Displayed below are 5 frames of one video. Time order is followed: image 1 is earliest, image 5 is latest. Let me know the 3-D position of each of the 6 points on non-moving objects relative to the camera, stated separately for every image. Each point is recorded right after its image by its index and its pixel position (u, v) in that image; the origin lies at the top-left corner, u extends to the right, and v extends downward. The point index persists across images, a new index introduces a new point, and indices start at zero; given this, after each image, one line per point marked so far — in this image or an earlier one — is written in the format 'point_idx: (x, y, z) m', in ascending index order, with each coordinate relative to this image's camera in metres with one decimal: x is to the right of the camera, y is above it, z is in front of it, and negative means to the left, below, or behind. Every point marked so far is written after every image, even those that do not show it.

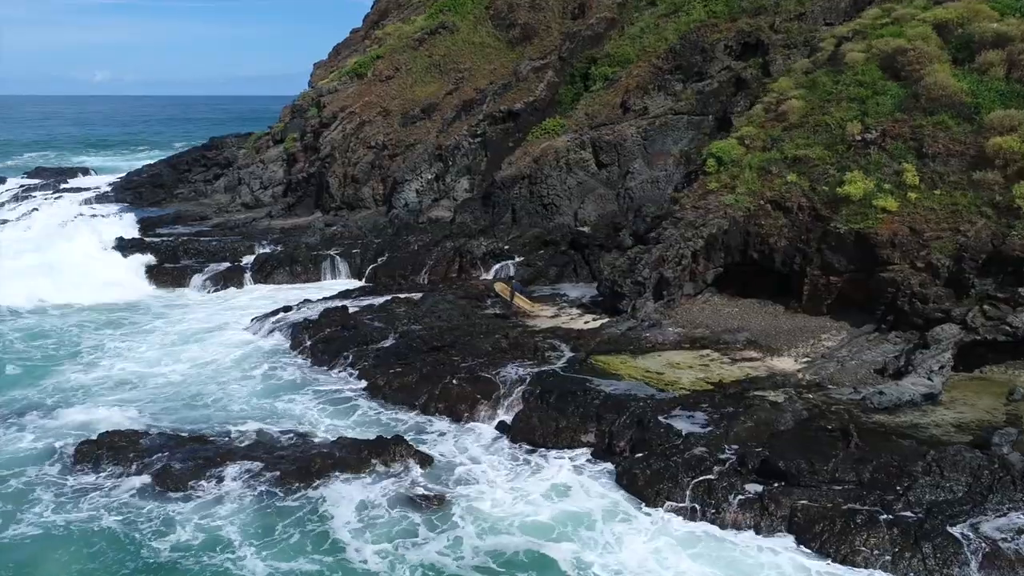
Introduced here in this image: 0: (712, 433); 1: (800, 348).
0: (+3.6, -2.6, +13.7) m
1: (+6.8, -1.4, +18.2) m
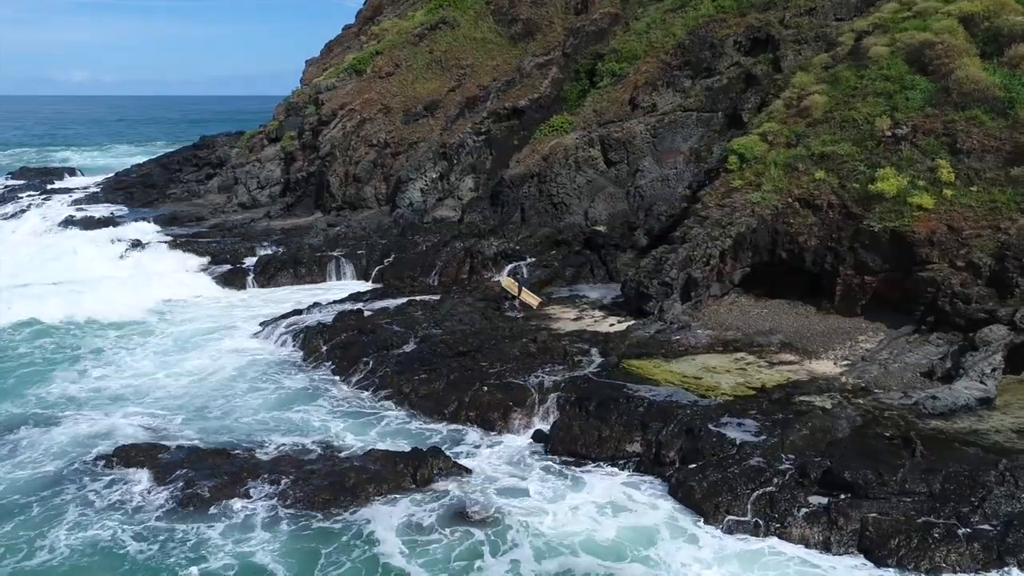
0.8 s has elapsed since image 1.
0: (+4.3, -2.6, +13.1) m
1: (+7.5, -1.4, +17.6) m
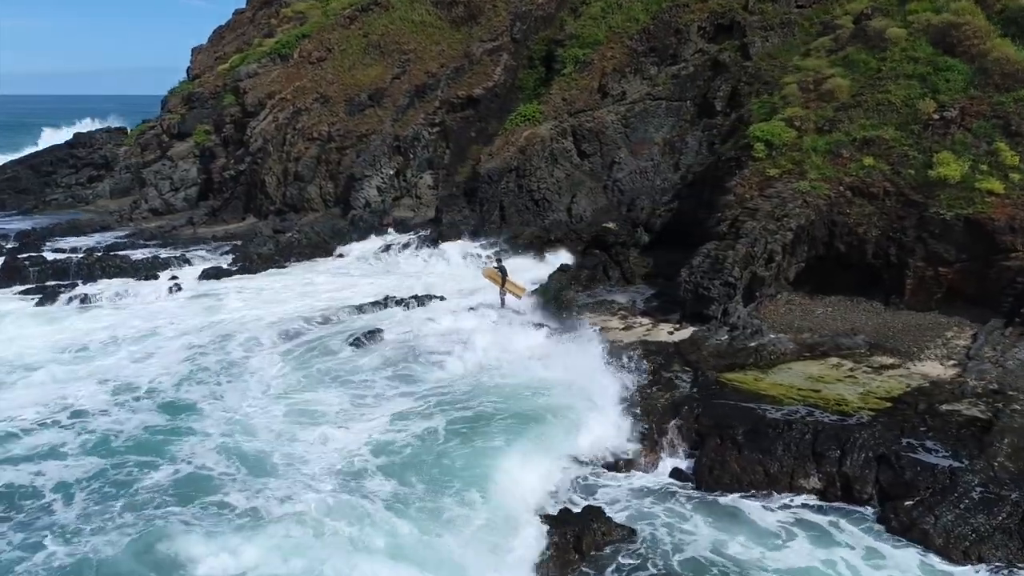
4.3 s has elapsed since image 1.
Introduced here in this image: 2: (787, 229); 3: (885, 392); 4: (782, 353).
0: (+6.7, -2.6, +11.2) m
1: (+9.0, -1.3, +16.2) m
2: (+6.7, +1.4, +18.7) m
3: (+7.1, -2.0, +14.5) m
4: (+5.7, -1.4, +16.4) m
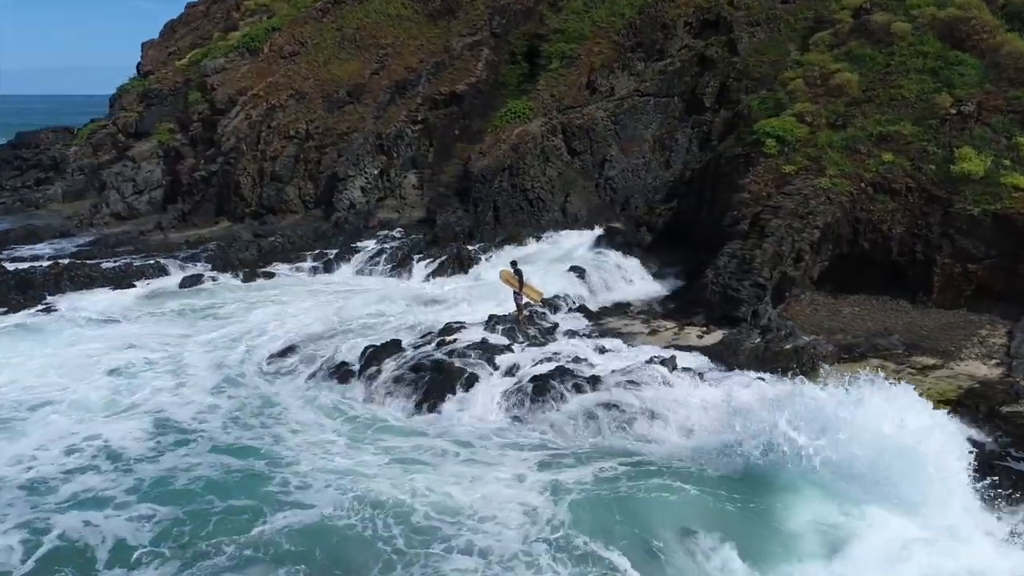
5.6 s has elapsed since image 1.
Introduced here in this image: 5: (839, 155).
0: (+7.7, -2.6, +10.7) m
1: (+9.6, -1.2, +15.8) m
2: (+7.1, +1.4, +18.2) m
3: (+7.8, -1.9, +14.0) m
4: (+6.3, -1.4, +15.8) m
5: (+8.4, +3.4, +19.7) m
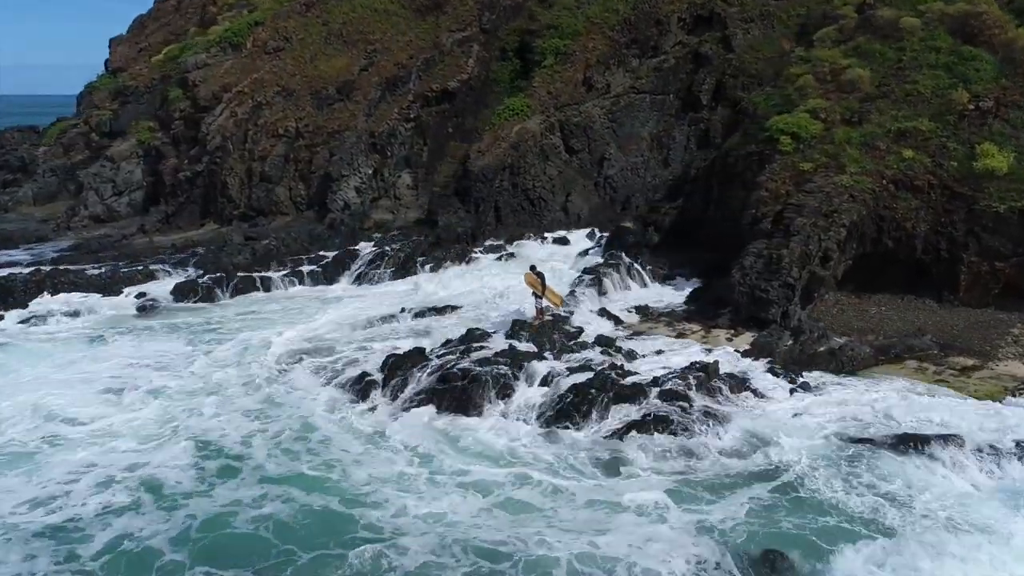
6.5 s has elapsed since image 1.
0: (+8.6, -2.6, +10.4) m
1: (+10.2, -1.2, +15.6) m
2: (+7.5, +1.5, +17.8) m
3: (+8.5, -1.9, +13.7) m
4: (+6.9, -1.4, +15.4) m
5: (+8.7, +3.4, +19.4) m
